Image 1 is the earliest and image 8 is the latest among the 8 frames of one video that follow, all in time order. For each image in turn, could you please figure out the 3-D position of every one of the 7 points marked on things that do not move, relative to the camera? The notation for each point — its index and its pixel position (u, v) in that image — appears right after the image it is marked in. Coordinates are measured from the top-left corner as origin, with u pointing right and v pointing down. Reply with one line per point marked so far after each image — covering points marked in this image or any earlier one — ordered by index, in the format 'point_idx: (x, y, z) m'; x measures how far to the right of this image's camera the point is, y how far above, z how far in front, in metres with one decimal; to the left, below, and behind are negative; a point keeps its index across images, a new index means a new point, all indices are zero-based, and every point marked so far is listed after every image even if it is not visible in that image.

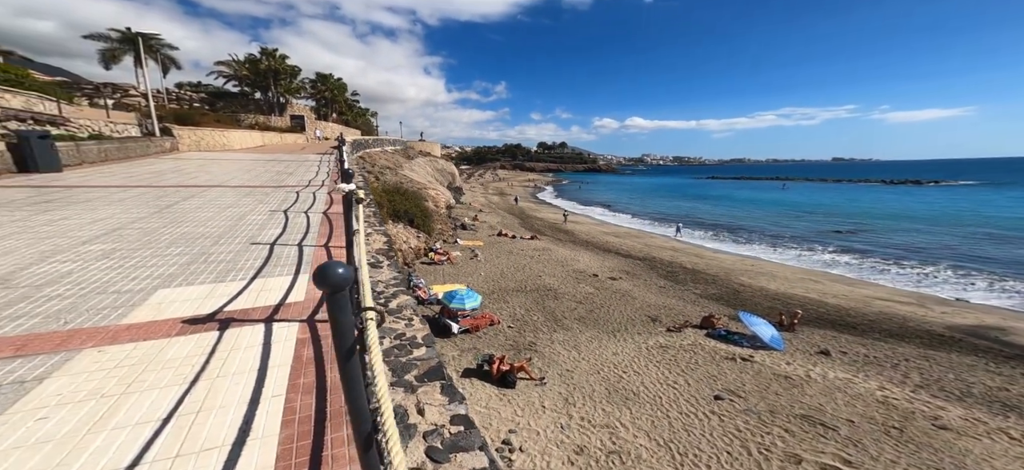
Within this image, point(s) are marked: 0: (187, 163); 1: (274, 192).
0: (-9.8, +2.2, +11.2) m
1: (-4.8, +0.9, +7.4) m
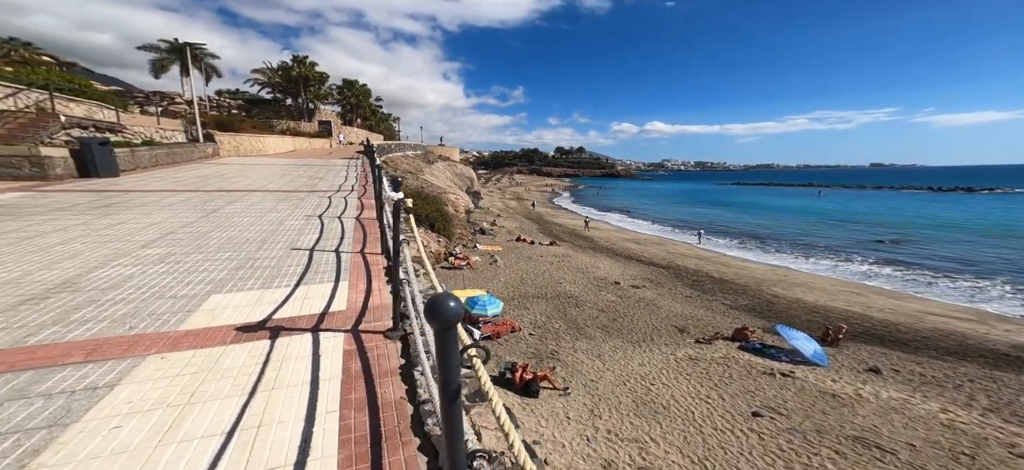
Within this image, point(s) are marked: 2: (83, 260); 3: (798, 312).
0: (-9.0, +2.1, +11.7) m
1: (-4.2, +0.8, +7.6) m
2: (-4.5, -0.3, +3.9) m
3: (+10.6, -2.8, +13.7) m
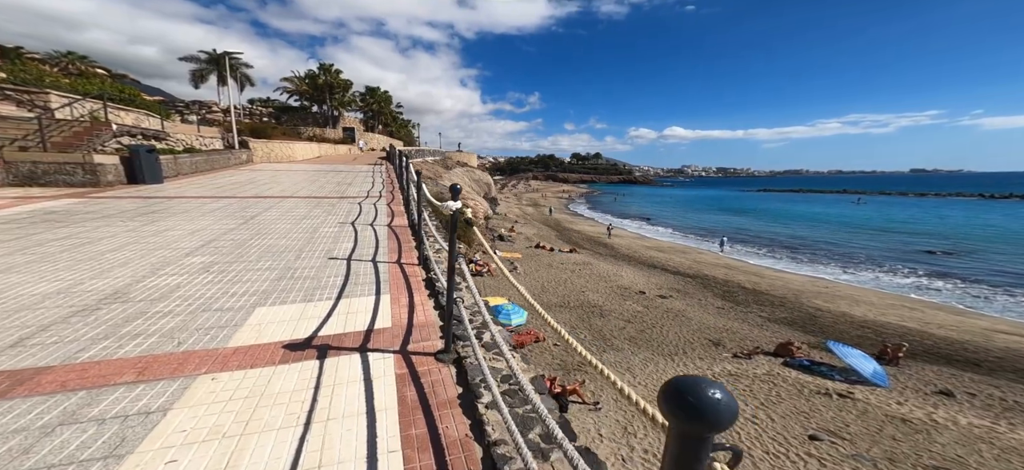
0: (-8.1, +2.0, +12.0) m
1: (-3.6, +0.6, +7.7) m
2: (-4.0, -0.3, +3.9) m
3: (+11.5, -3.2, +13.0) m
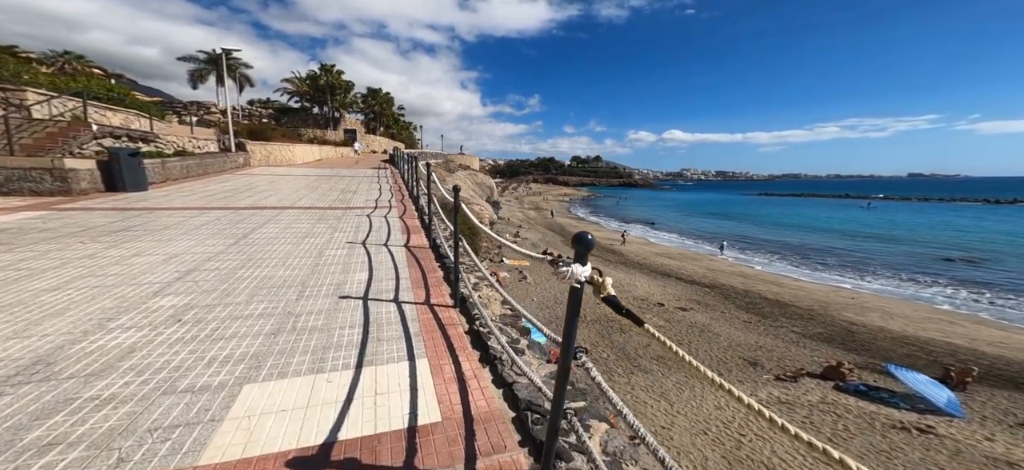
0: (-7.5, +1.7, +11.1) m
1: (-3.0, +0.4, +6.8) m
2: (-3.4, -0.6, +3.0) m
3: (+12.0, -3.6, +12.1) m
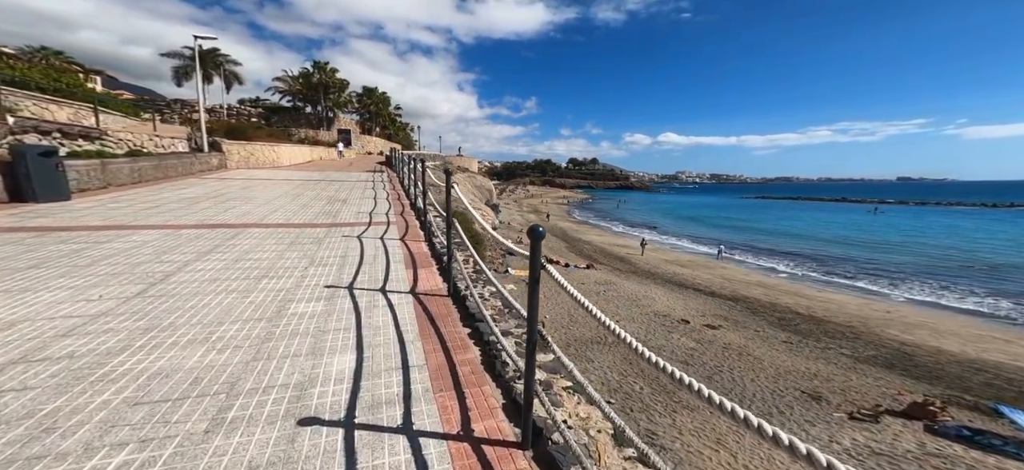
0: (-7.1, +1.3, +9.4) m
1: (-2.5, 0.0, +5.1) m
2: (-2.9, -0.9, +1.3) m
3: (+12.5, -4.0, +10.6) m
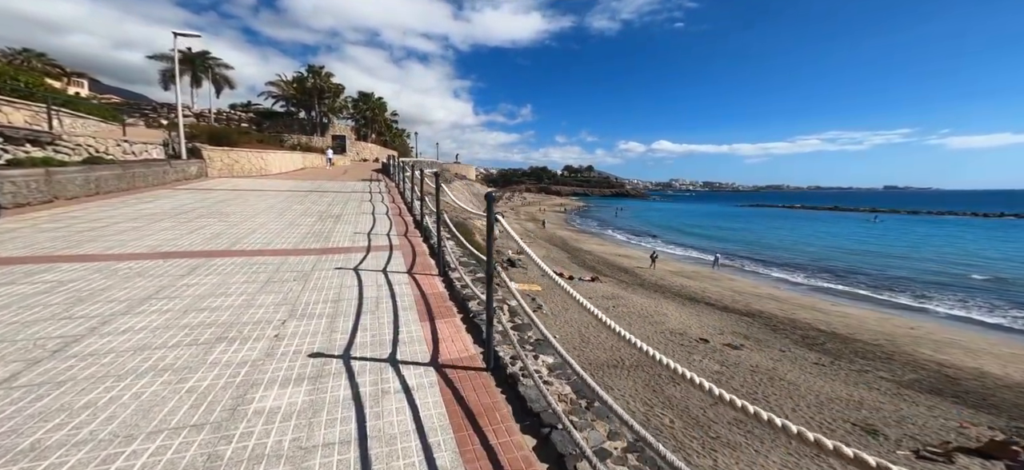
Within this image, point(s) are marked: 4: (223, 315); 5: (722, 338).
0: (-6.7, +0.9, +8.3) m
1: (-2.1, -0.3, +4.1) m
2: (-2.4, -1.2, +0.2) m
3: (+12.8, -4.4, +9.6) m
4: (-2.2, -0.6, +3.0) m
5: (+8.1, -4.0, +14.3) m
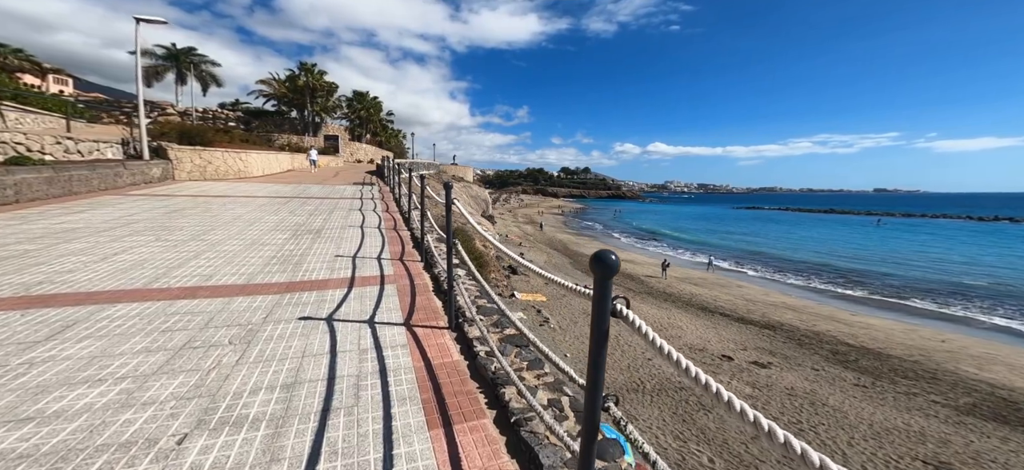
0: (-6.4, +0.6, +7.0) m
1: (-1.8, -0.6, +2.8) m
2: (-2.1, -1.4, -1.0) m
3: (+13.1, -4.7, +8.5) m
4: (-1.9, -0.8, +1.7) m
5: (+8.3, -4.3, +13.2) m
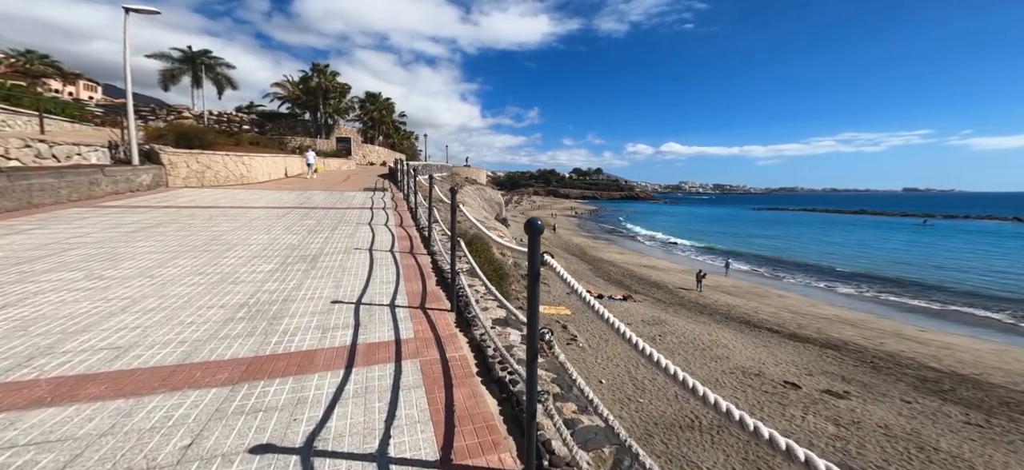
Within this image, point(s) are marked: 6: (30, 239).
0: (-5.8, +0.3, +5.9) m
1: (-1.3, -0.9, +1.6) m
2: (-1.6, -1.7, -2.2) m
3: (+13.8, -5.0, +6.9) m
4: (-1.4, -1.1, +0.5) m
5: (+9.2, -4.6, +11.7) m
6: (-4.9, -0.1, +4.0) m
